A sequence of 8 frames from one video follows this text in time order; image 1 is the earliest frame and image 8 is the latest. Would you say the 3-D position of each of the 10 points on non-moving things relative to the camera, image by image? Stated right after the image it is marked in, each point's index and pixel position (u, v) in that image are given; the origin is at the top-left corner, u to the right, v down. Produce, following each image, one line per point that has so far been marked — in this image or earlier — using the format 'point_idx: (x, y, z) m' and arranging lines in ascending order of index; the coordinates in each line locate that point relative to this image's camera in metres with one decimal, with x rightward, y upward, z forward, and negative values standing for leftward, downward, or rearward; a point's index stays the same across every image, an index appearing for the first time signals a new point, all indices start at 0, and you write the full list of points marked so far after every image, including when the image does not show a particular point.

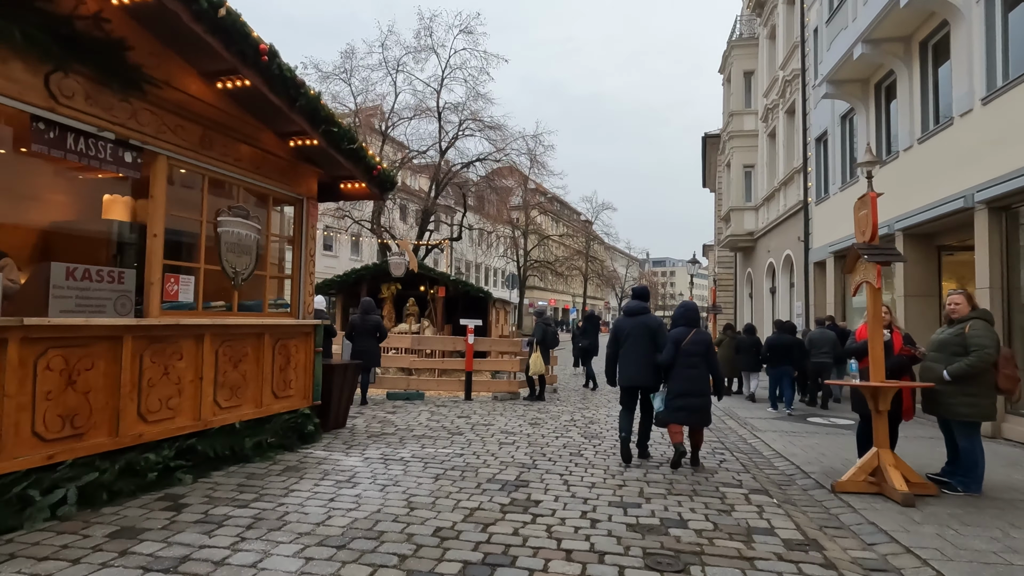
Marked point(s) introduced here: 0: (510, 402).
0: (0.0, -2.2, +11.3) m
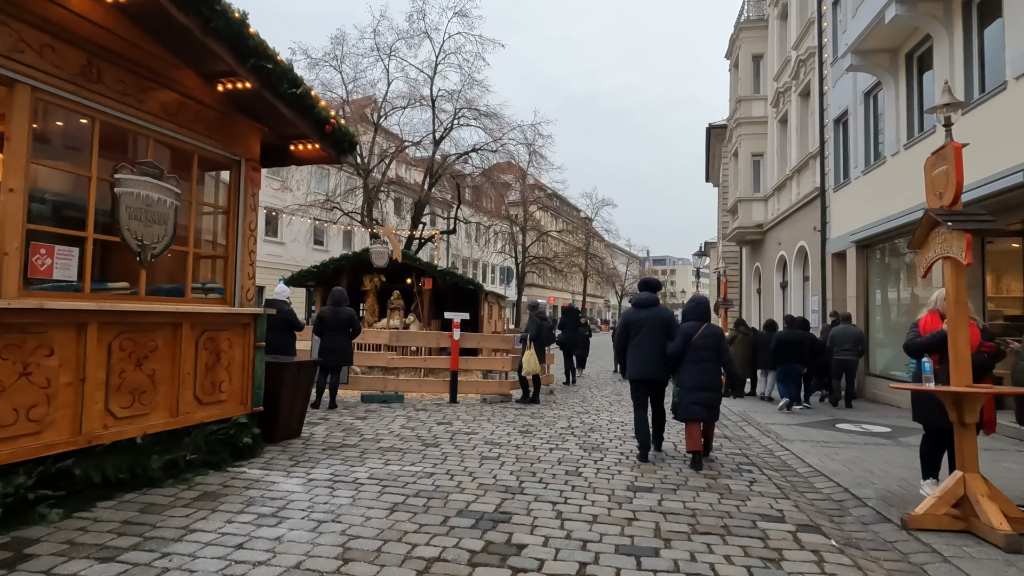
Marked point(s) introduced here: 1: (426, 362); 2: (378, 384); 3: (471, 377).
0: (-0.2, -2.0, +10.0) m
1: (-1.5, -1.3, +10.1) m
2: (-2.2, -1.6, +9.9) m
3: (-0.8, -1.8, +11.6) m
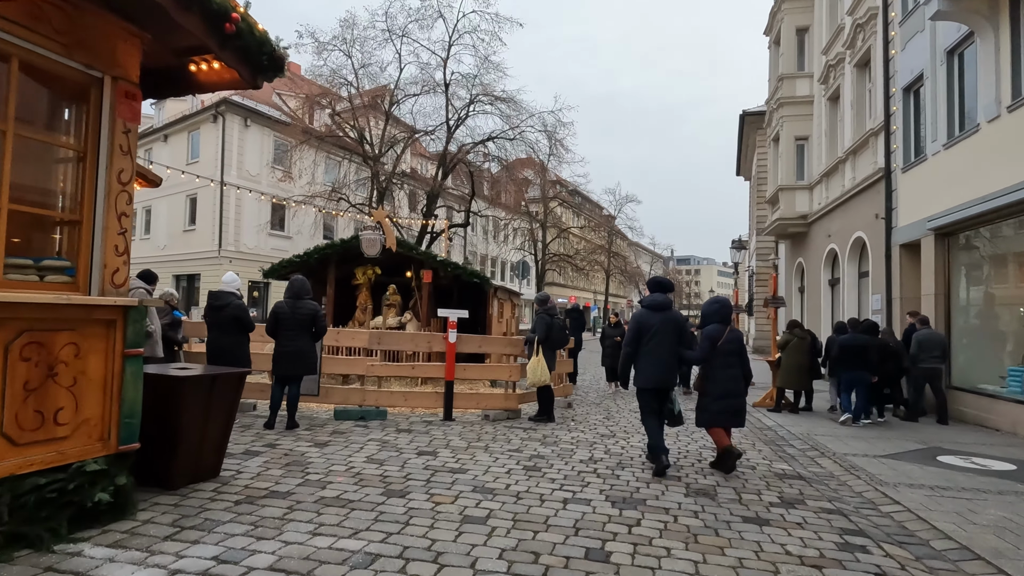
0: (-0.1, -1.9, +8.1) m
1: (-1.3, -1.2, +8.2) m
2: (-2.1, -1.5, +8.1) m
3: (-0.6, -1.6, +9.7) m
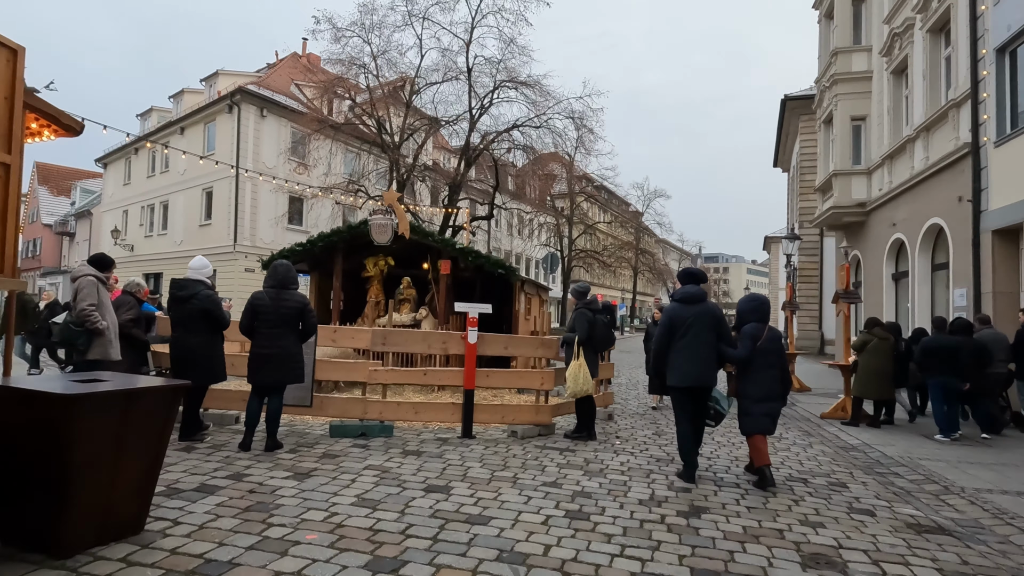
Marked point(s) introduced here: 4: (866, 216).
0: (+0.3, -1.8, +6.7) m
1: (-1.0, -1.0, +6.8) m
2: (-1.8, -1.4, +6.7) m
3: (-0.2, -1.5, +8.2) m
4: (+11.0, +2.3, +18.4) m
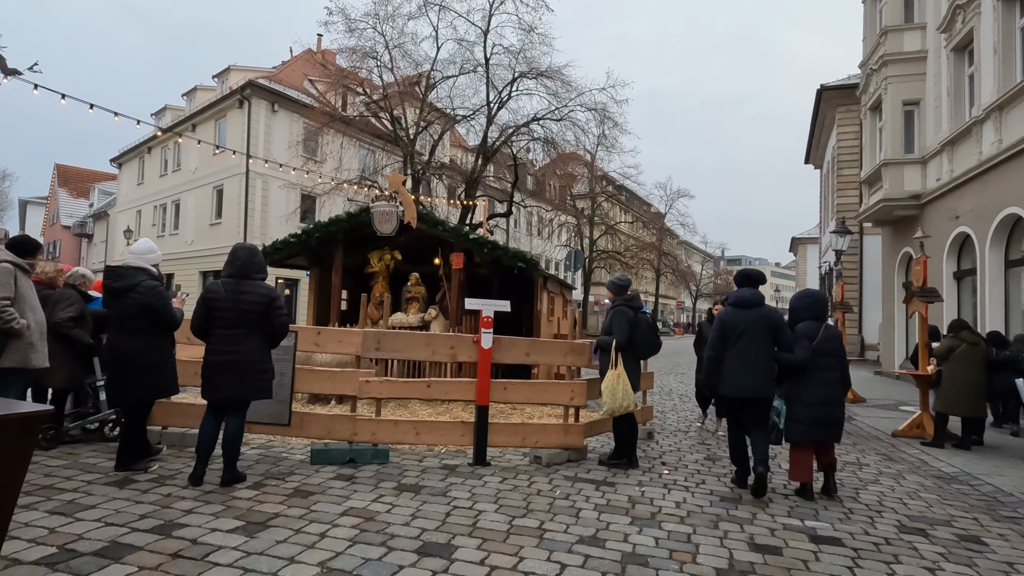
0: (+0.5, -1.7, +5.4) m
1: (-0.7, -1.0, +5.6) m
2: (-1.6, -1.3, +5.5) m
3: (+0.1, -1.4, +7.0) m
4: (+11.6, +2.2, +16.8) m
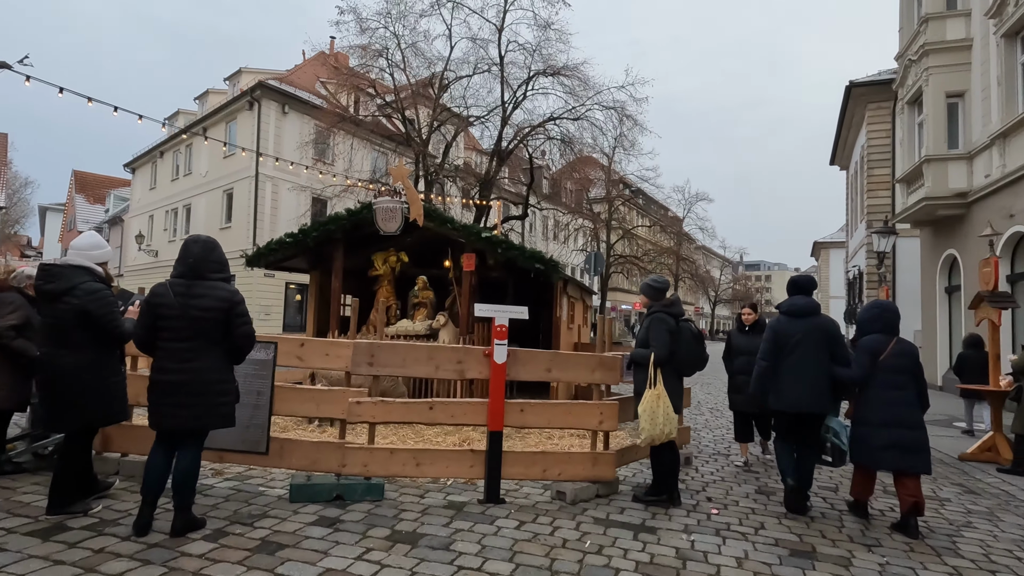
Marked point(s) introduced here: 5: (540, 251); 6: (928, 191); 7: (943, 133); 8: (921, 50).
0: (+0.6, -1.7, +4.5) m
1: (-0.6, -1.0, +4.7) m
2: (-1.4, -1.3, +4.6) m
3: (+0.3, -1.5, +6.1) m
4: (+12.0, +2.1, +15.7) m
5: (+0.3, +0.5, +7.9) m
6: (+11.3, +2.6, +16.1) m
7: (+11.8, +4.3, +16.2) m
8: (+11.6, +6.8, +16.9) m
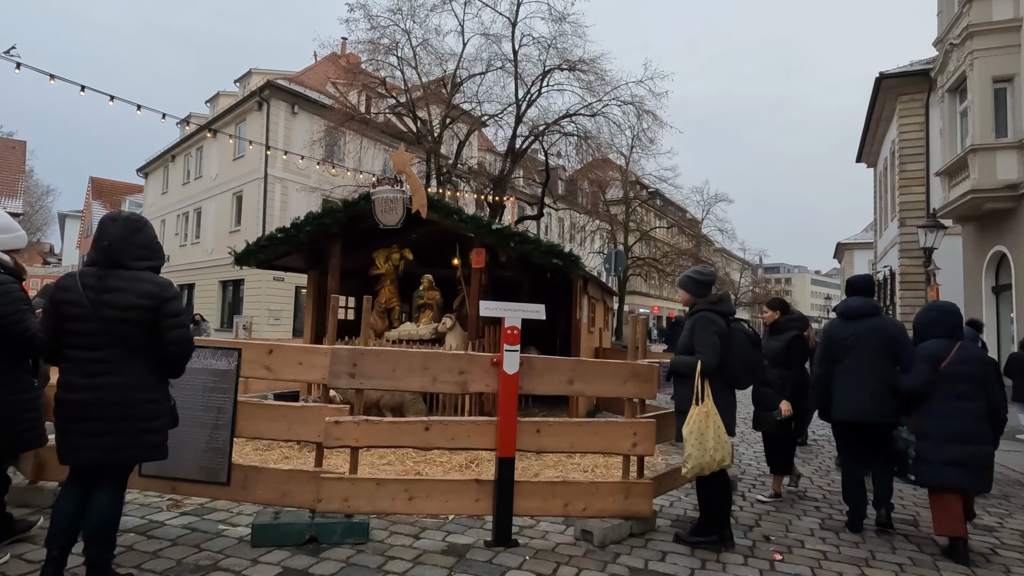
0: (+0.7, -1.7, +3.6) m
1: (-0.5, -1.0, +3.8) m
2: (-1.3, -1.3, +3.8) m
3: (+0.4, -1.5, +5.2) m
4: (+12.4, +2.1, +14.5) m
5: (+0.5, +0.5, +7.1) m
6: (+11.7, +2.6, +14.9) m
7: (+12.2, +4.3, +15.1) m
8: (+12.0, +6.8, +15.8) m
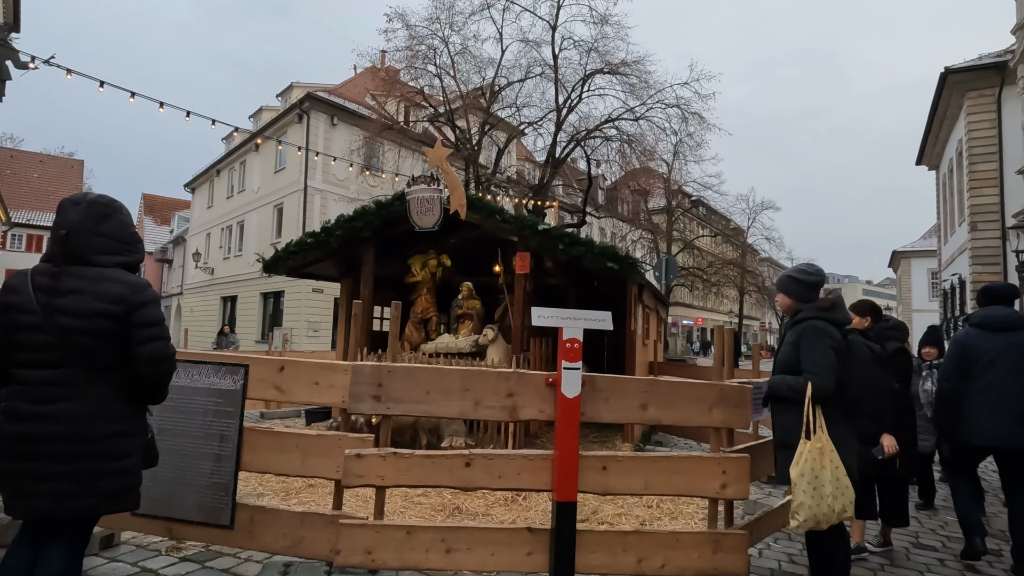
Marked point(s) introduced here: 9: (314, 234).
0: (+1.0, -1.7, +2.8) m
1: (-0.2, -1.0, +3.1) m
2: (-1.0, -1.3, +3.1) m
3: (+0.8, -1.5, +4.4) m
4: (+13.3, +2.0, +13.0) m
5: (+1.0, +0.4, +6.3) m
6: (+12.7, +2.5, +13.5) m
7: (+13.2, +4.1, +13.6) m
8: (+13.0, +6.6, +14.4) m
9: (-2.4, +0.7, +7.2) m
